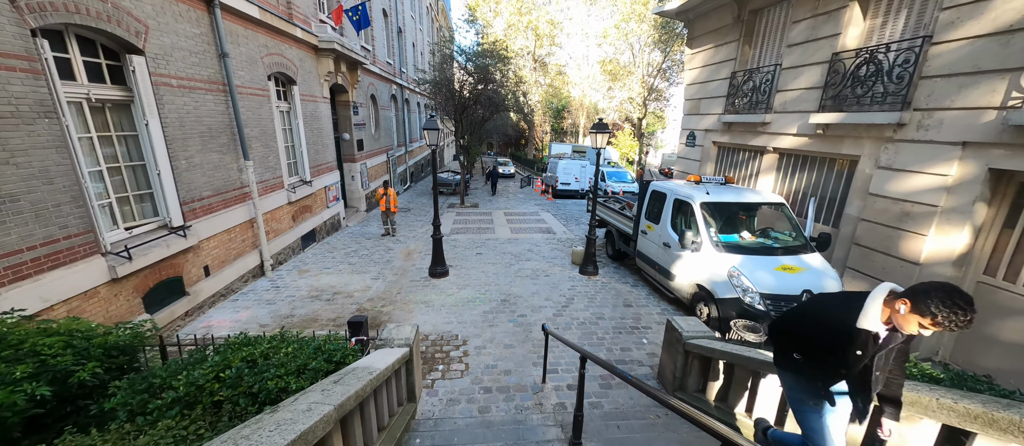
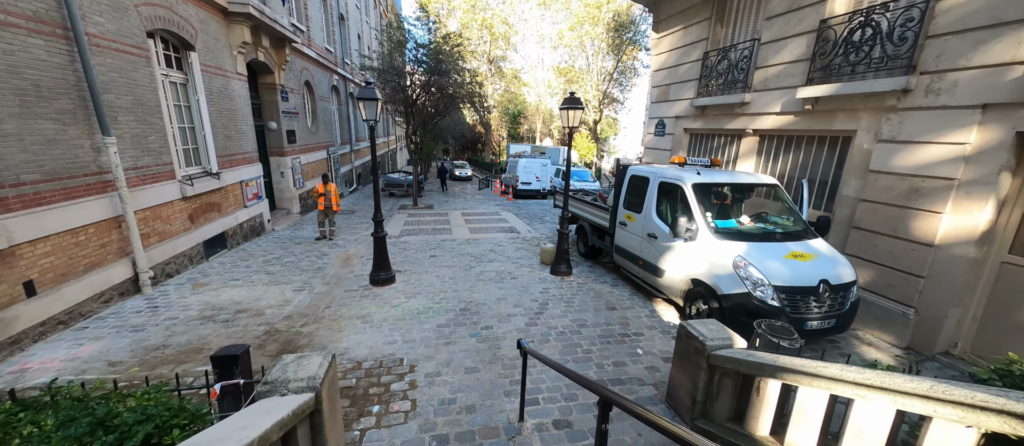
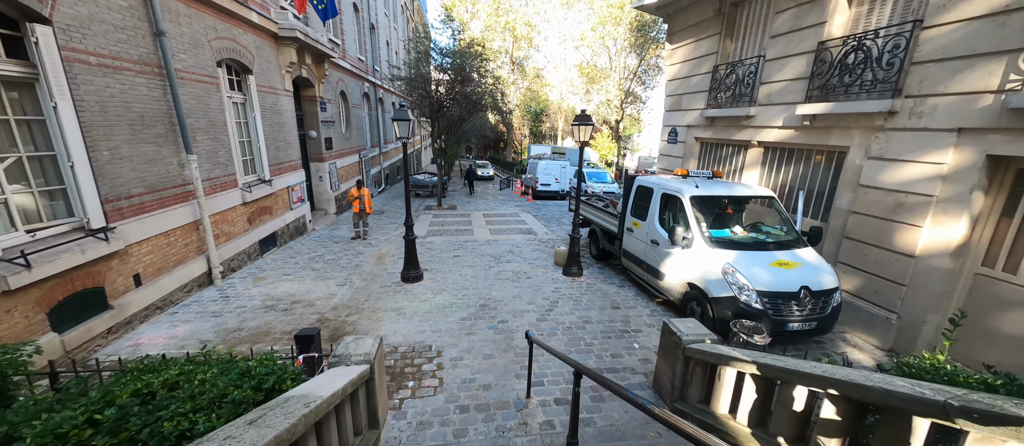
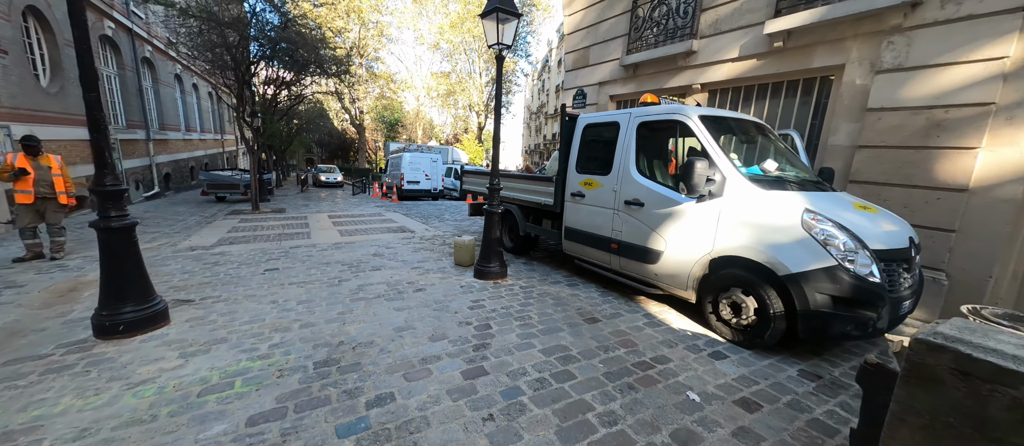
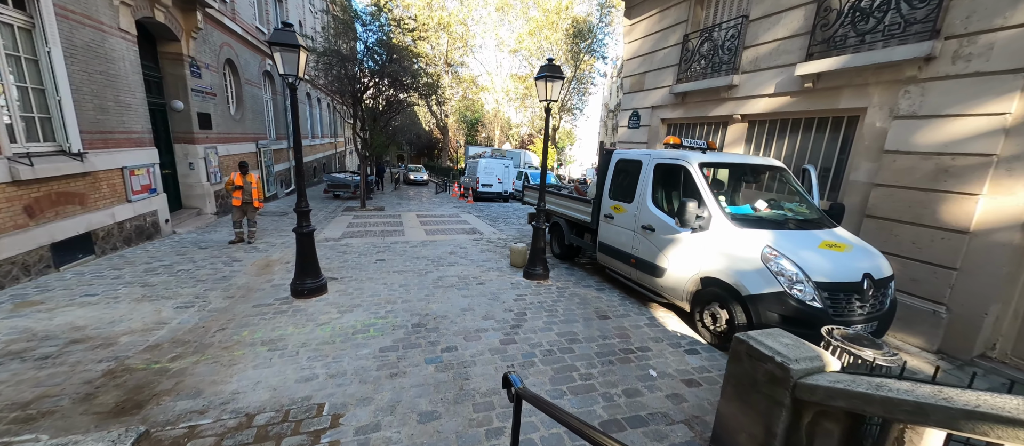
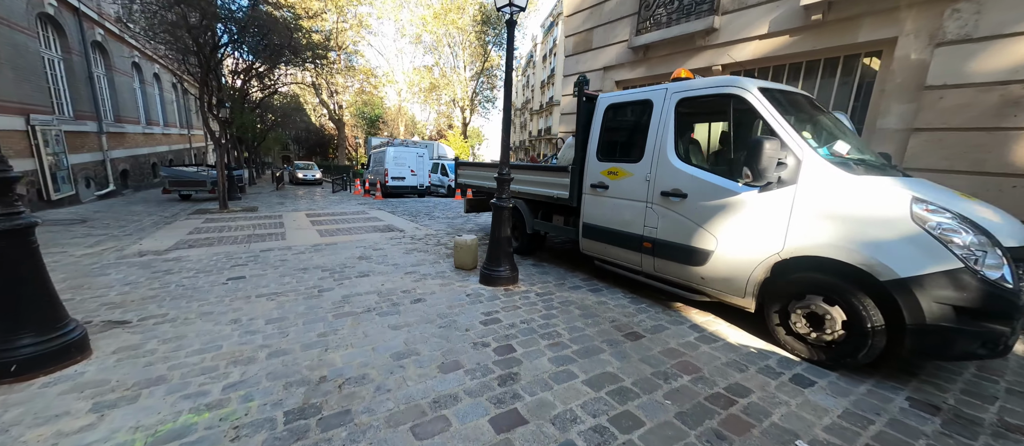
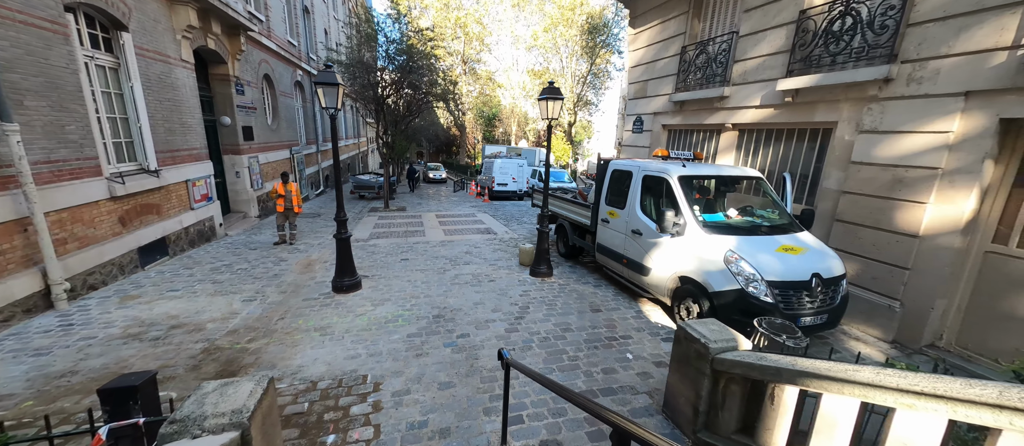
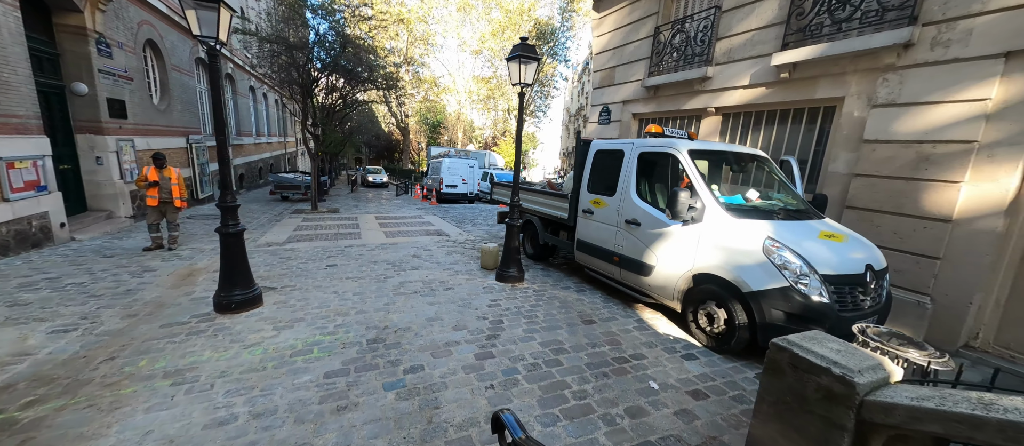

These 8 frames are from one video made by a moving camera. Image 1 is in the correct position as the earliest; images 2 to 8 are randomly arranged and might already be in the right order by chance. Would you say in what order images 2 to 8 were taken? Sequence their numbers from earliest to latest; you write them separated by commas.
3, 2, 7, 5, 8, 4, 6
